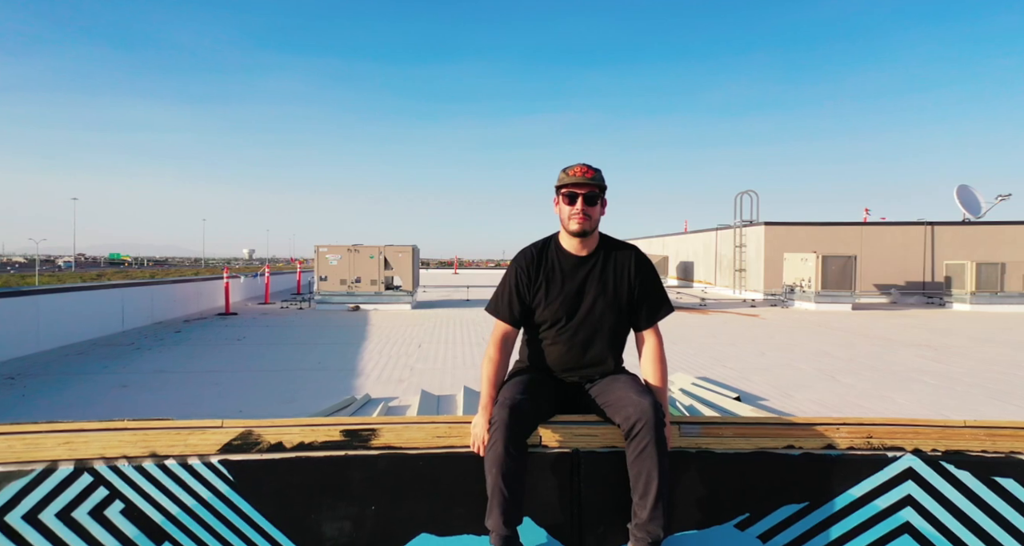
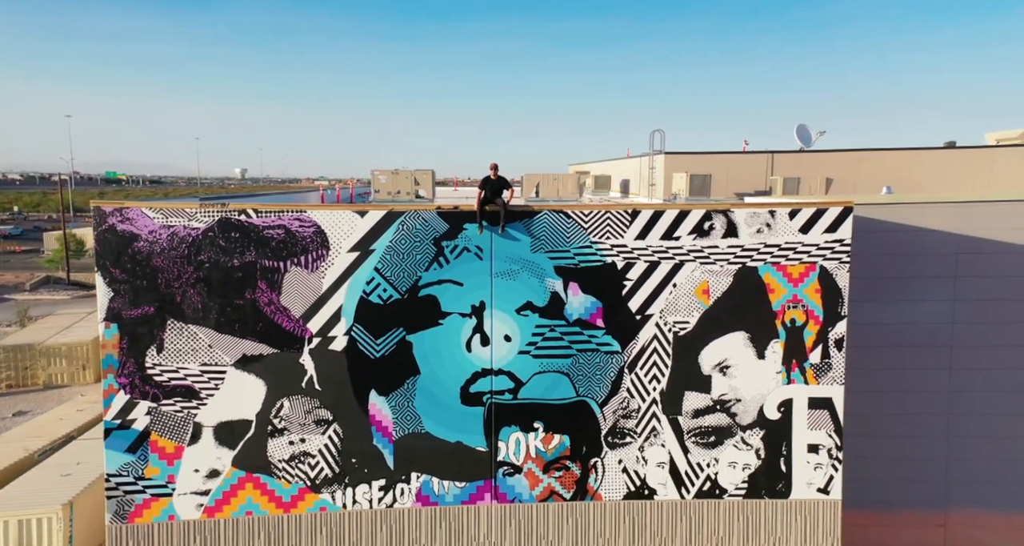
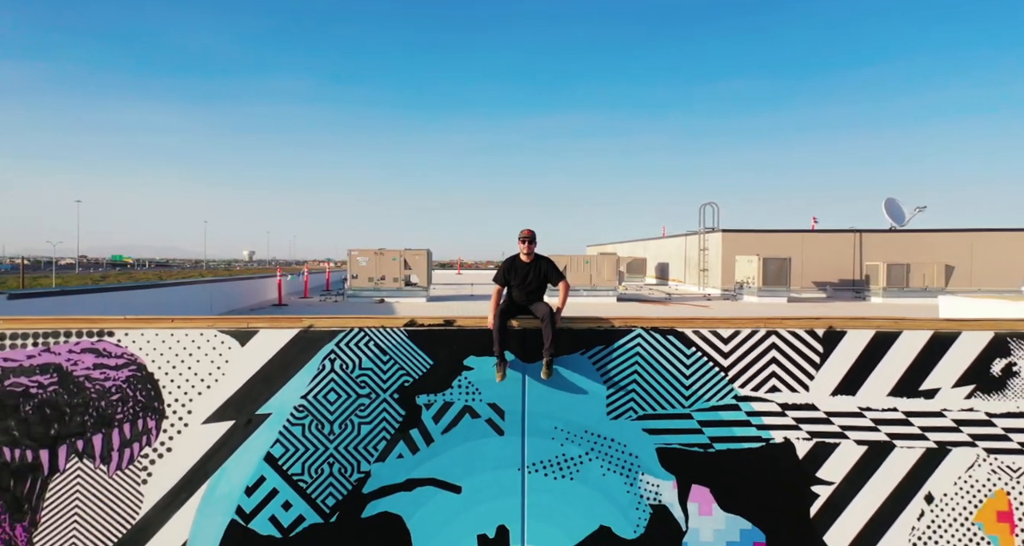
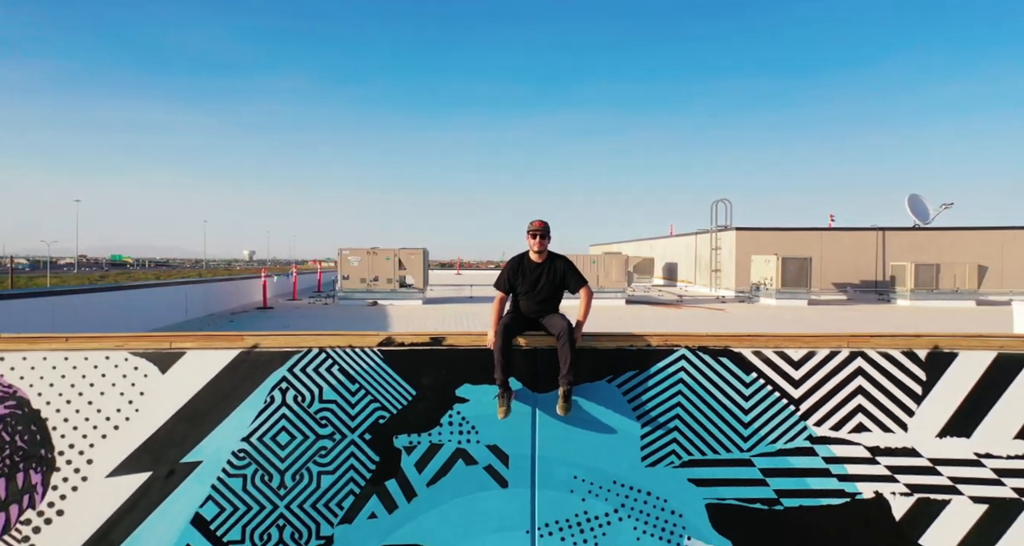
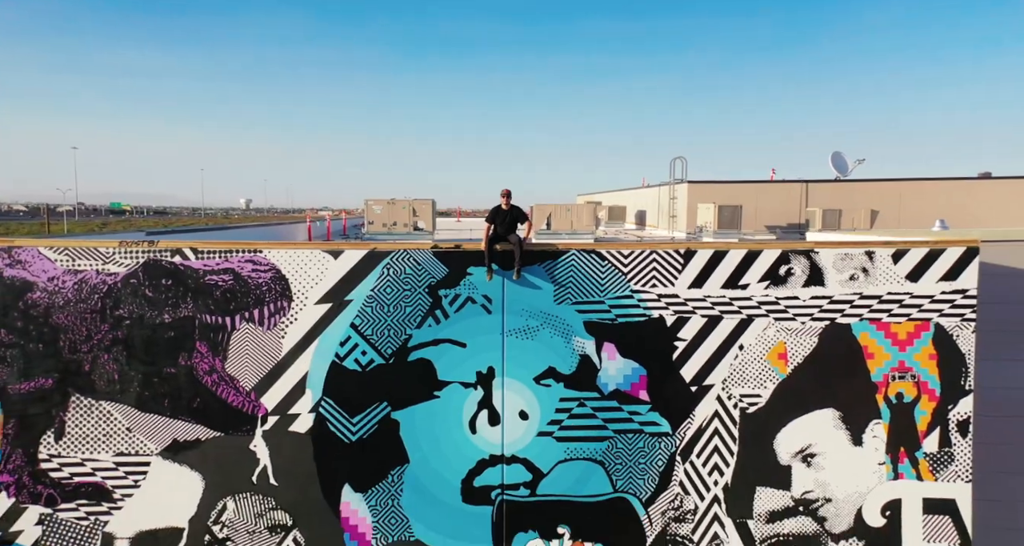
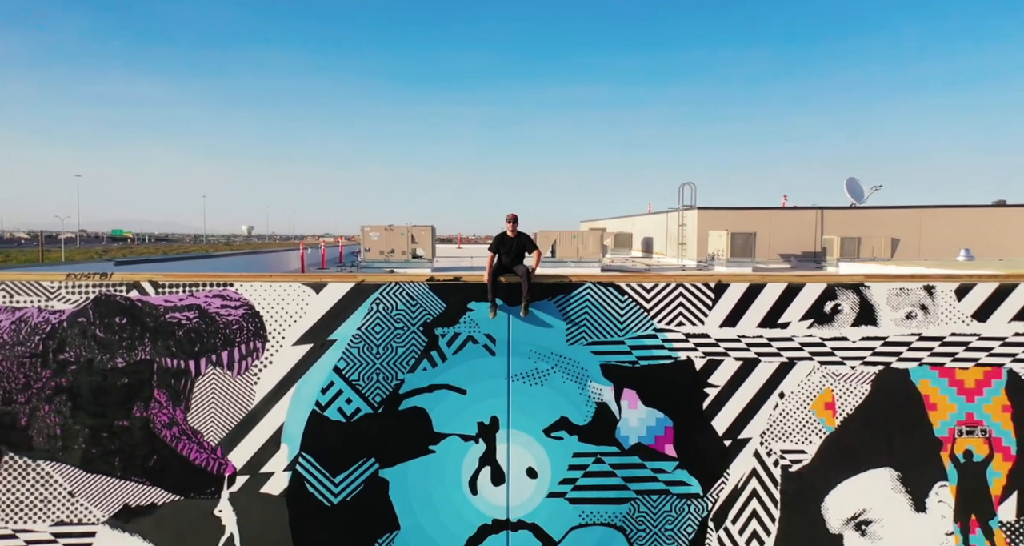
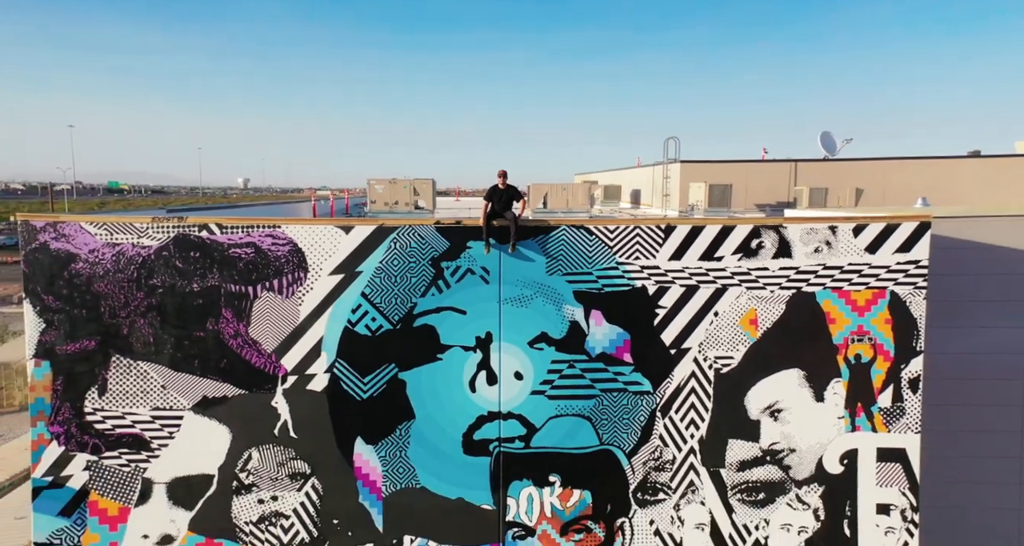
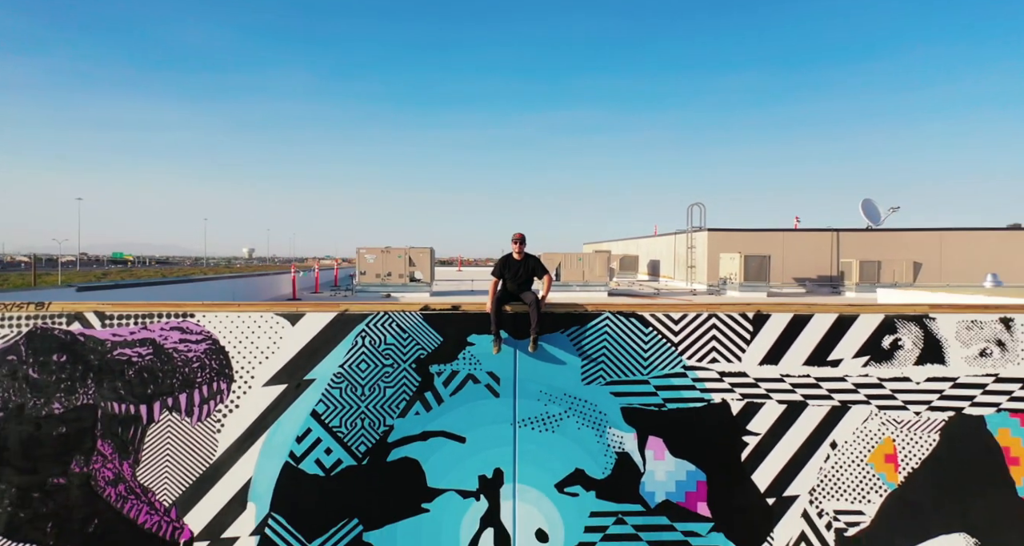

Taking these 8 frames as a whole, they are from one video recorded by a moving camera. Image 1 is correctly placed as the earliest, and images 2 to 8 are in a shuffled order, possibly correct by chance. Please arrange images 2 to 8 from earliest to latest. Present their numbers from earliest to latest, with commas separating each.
4, 3, 8, 6, 5, 7, 2
